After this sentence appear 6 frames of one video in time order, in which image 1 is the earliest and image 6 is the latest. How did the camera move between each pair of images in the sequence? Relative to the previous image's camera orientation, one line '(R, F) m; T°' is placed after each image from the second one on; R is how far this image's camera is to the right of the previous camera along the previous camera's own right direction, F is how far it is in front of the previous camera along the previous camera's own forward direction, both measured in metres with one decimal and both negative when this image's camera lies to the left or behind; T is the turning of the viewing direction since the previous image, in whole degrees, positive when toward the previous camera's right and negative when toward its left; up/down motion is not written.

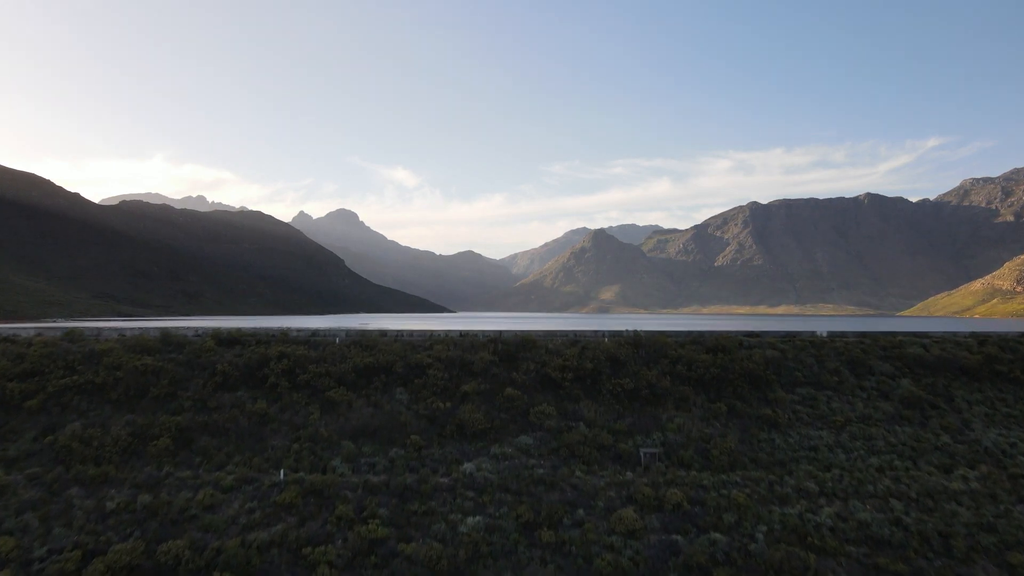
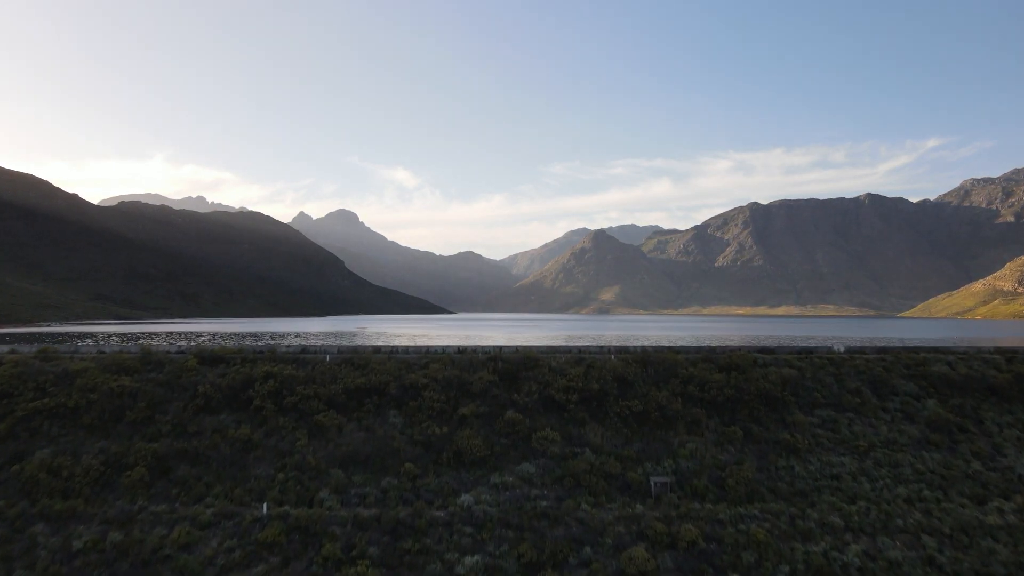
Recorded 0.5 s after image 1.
(0.0, +1.1) m; 0°
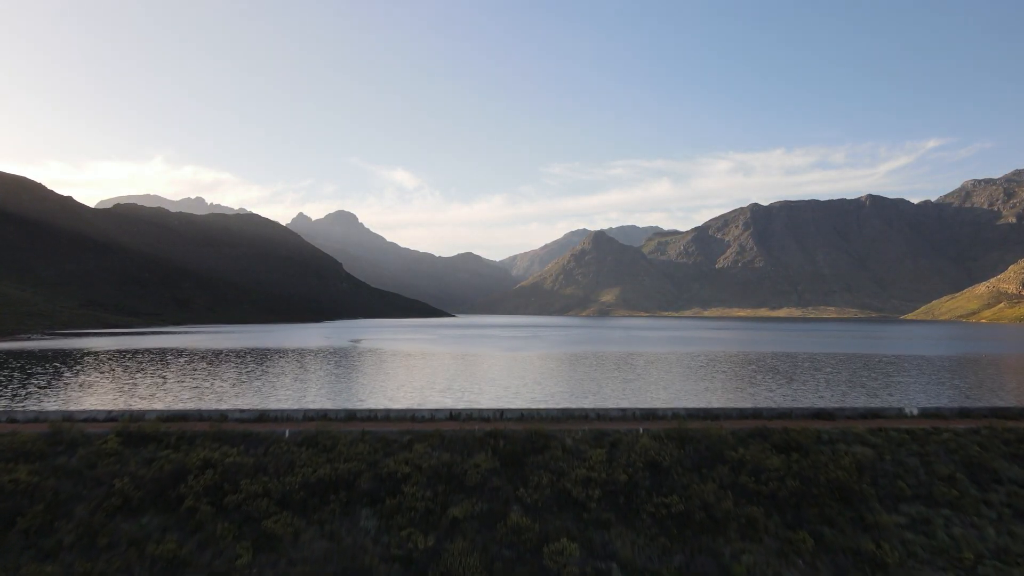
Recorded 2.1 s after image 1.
(-0.1, +3.6) m; 0°
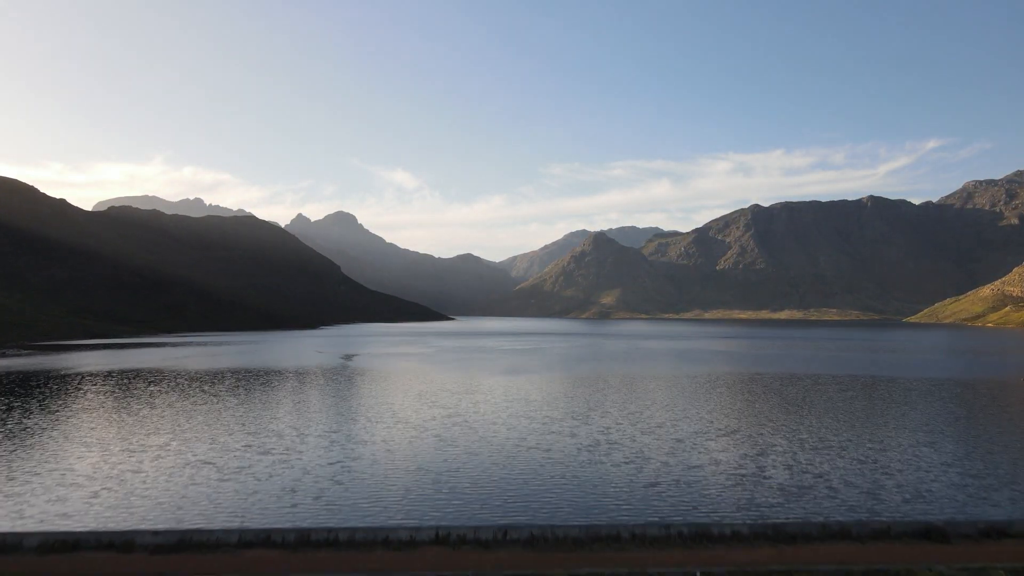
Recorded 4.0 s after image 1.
(-0.1, +4.2) m; 0°
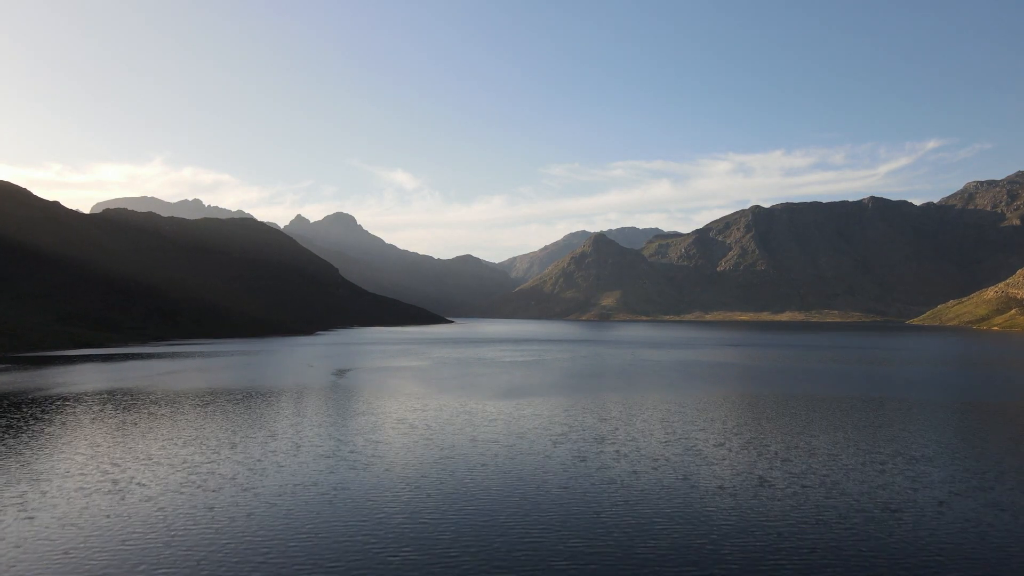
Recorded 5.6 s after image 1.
(0.0, +3.6) m; 0°
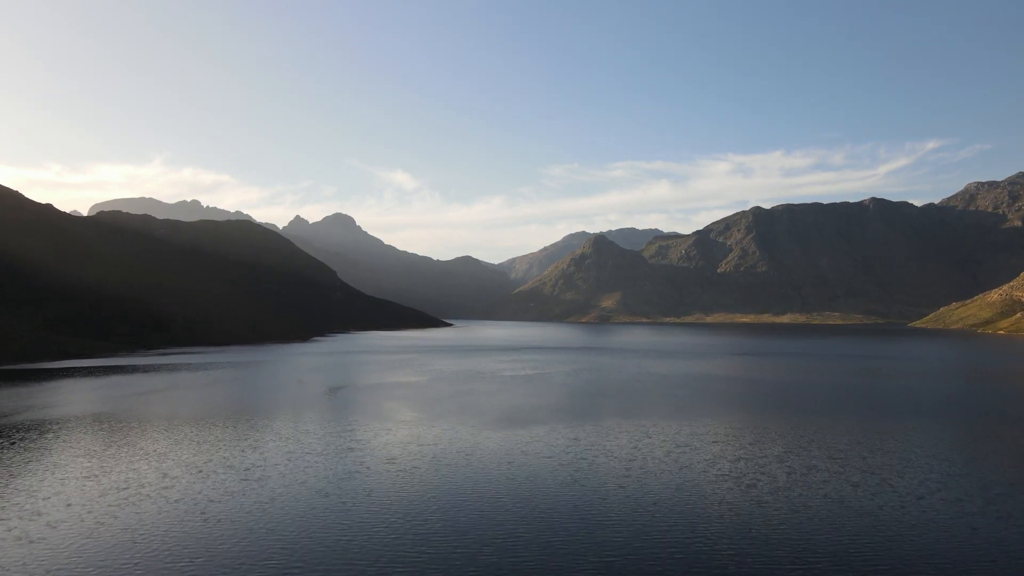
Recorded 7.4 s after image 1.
(0.0, +3.4) m; 0°
